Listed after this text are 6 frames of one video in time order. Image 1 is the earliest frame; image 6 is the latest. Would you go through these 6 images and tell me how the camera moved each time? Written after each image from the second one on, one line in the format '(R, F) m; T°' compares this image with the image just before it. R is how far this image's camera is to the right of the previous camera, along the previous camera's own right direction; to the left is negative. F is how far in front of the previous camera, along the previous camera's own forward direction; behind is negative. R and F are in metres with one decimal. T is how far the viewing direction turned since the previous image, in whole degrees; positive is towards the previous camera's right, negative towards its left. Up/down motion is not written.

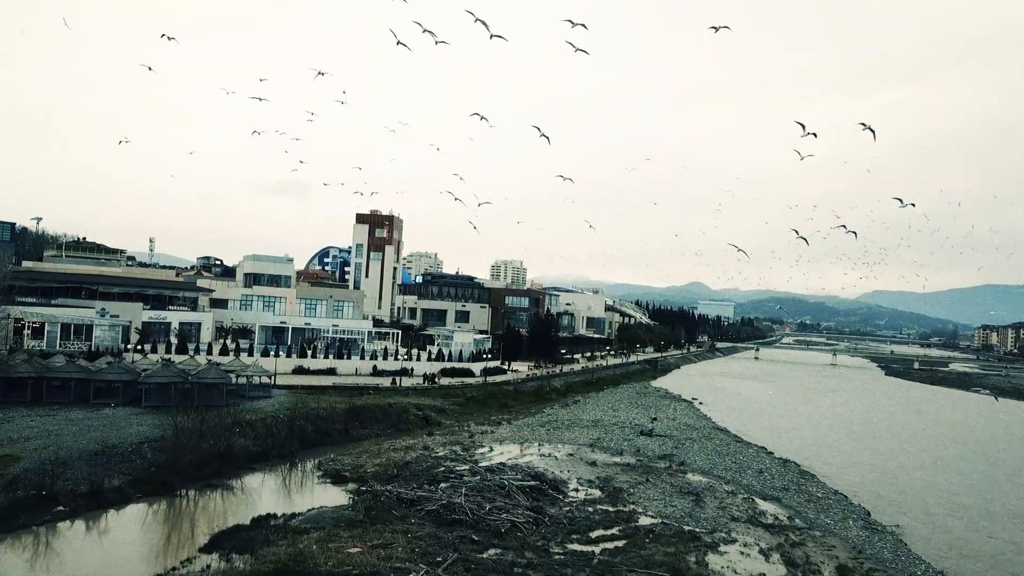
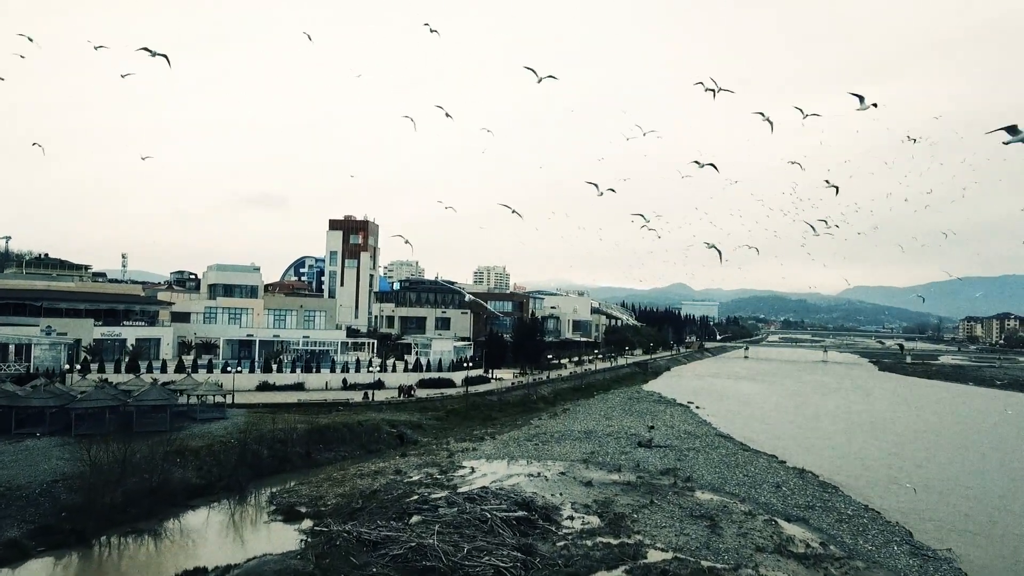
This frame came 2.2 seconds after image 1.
(+0.2, +2.8) m; +1°
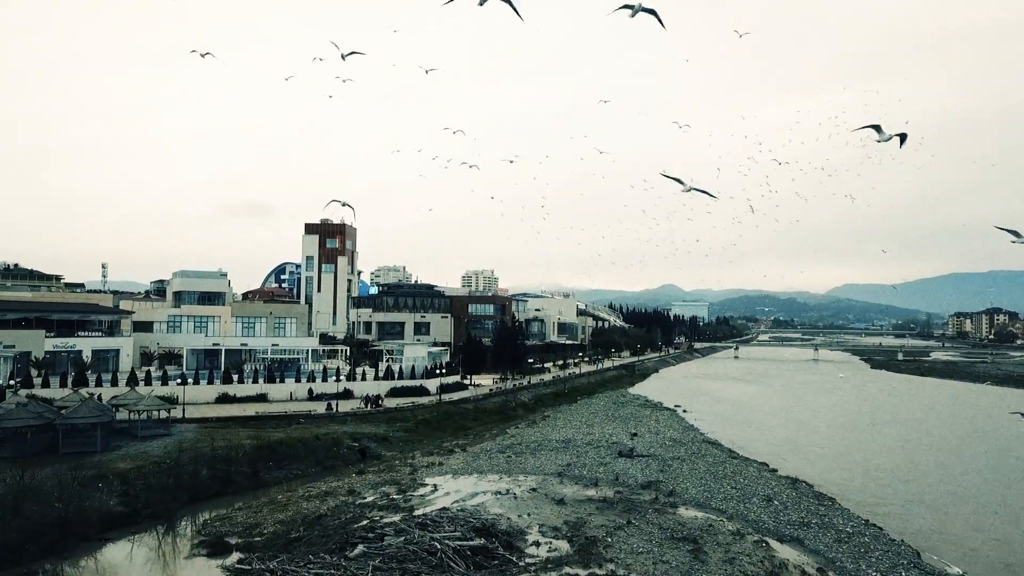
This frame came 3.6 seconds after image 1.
(+0.9, +2.0) m; +1°
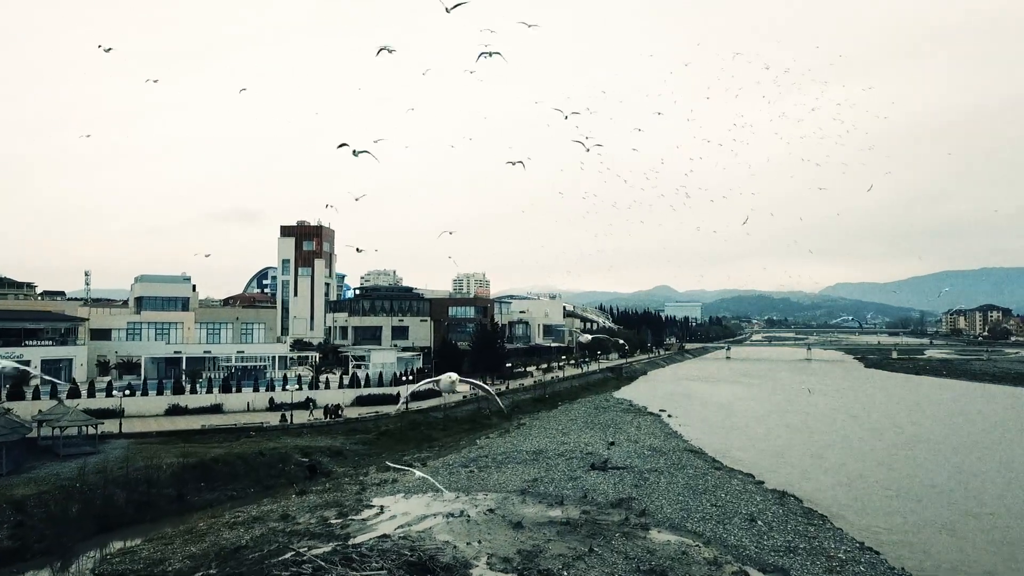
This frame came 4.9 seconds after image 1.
(+1.2, +2.1) m; 0°
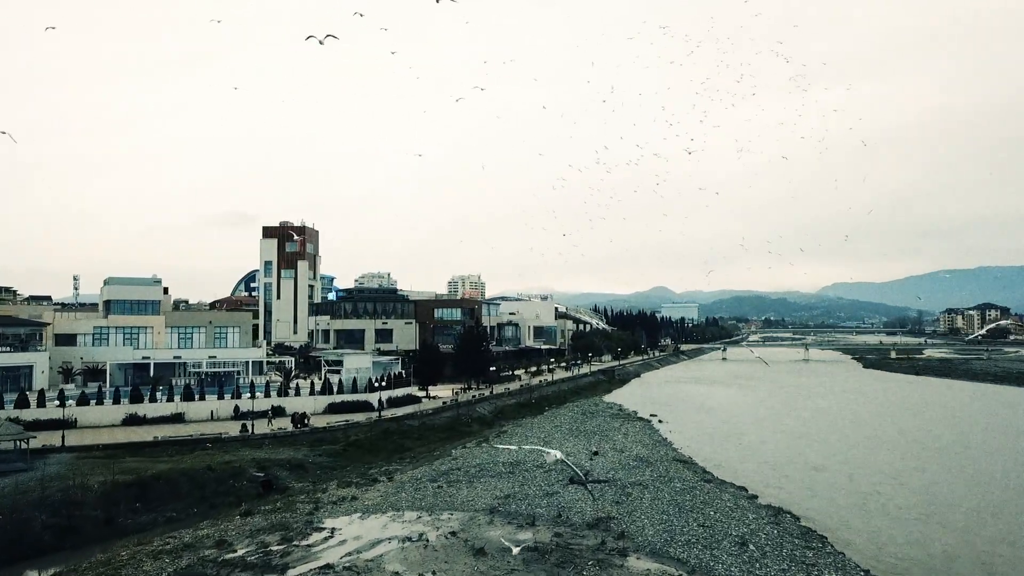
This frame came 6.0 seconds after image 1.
(+0.8, +1.8) m; 0°
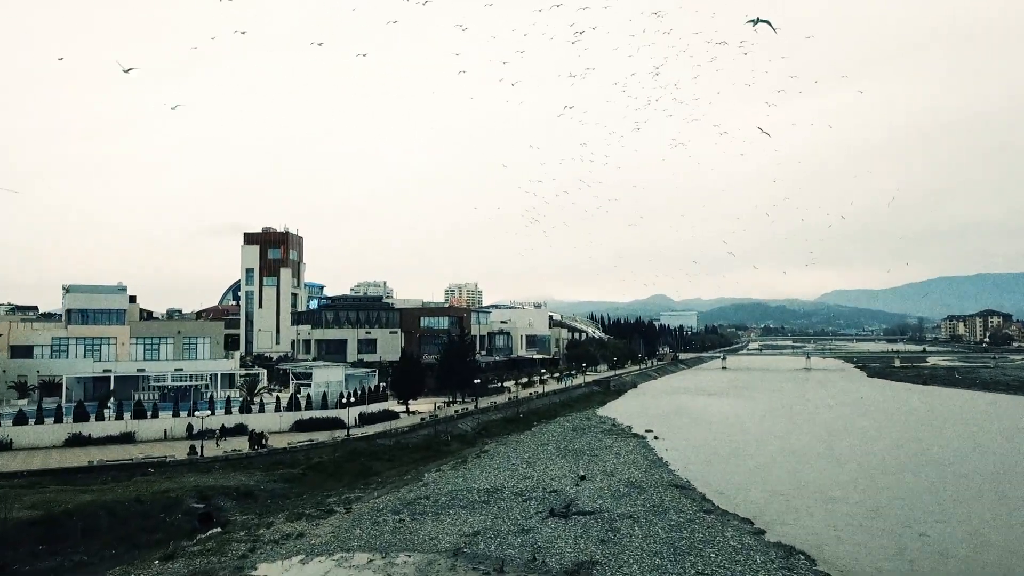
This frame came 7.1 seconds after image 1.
(+0.7, +2.5) m; 0°
